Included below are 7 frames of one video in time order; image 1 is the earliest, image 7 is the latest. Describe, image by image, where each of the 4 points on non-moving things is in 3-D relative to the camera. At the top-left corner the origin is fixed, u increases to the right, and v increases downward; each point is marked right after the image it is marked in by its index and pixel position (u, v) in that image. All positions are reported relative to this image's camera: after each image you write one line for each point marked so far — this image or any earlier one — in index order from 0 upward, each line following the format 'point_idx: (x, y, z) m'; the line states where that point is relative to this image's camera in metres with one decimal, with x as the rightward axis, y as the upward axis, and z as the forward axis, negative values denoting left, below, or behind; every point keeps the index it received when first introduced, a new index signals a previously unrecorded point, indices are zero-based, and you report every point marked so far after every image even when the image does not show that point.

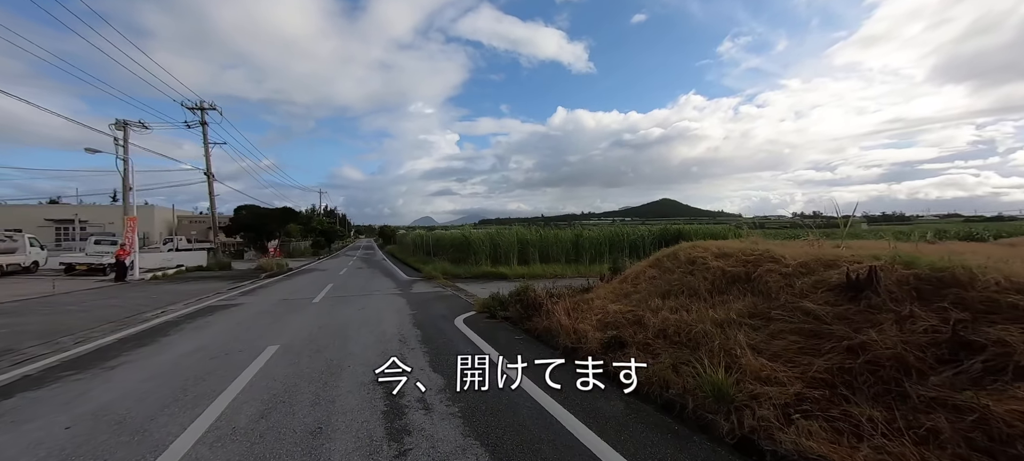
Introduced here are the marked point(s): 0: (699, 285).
0: (+3.1, -0.9, +6.0) m
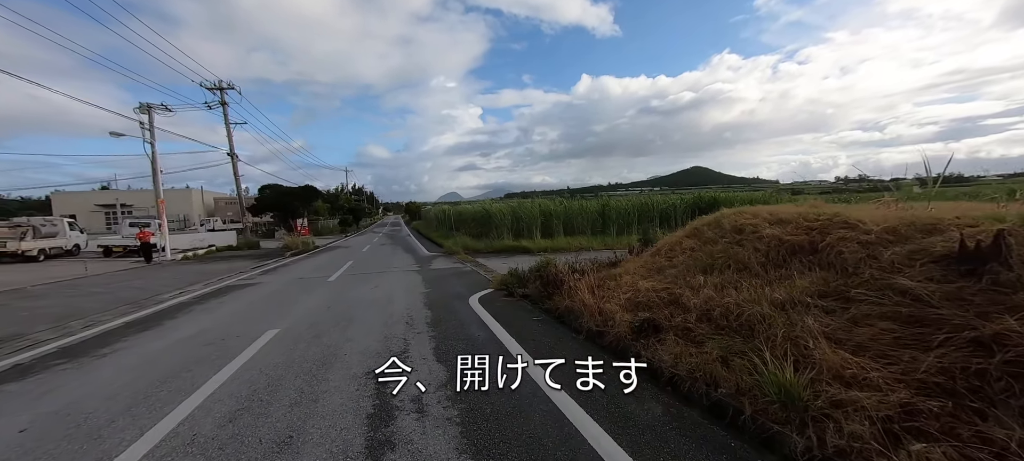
0: (+3.3, -0.4, +5.1) m
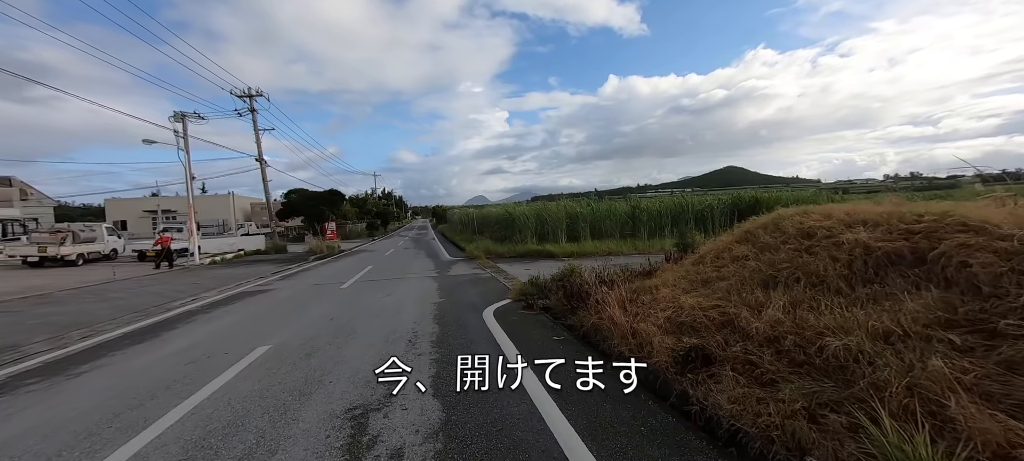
0: (+3.5, -0.4, +4.0) m
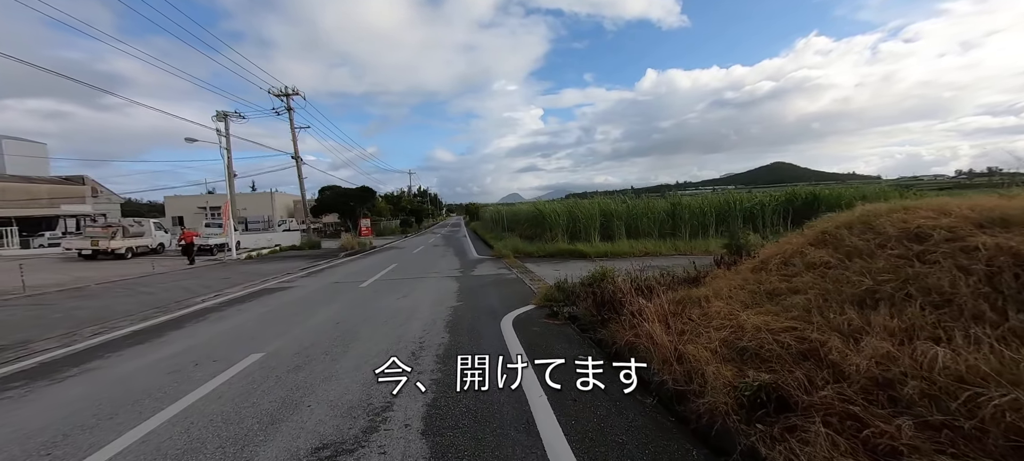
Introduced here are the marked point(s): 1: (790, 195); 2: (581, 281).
0: (+3.6, -0.4, +2.9) m
1: (+13.2, +1.7, +17.1) m
2: (+1.3, -1.0, +6.9) m
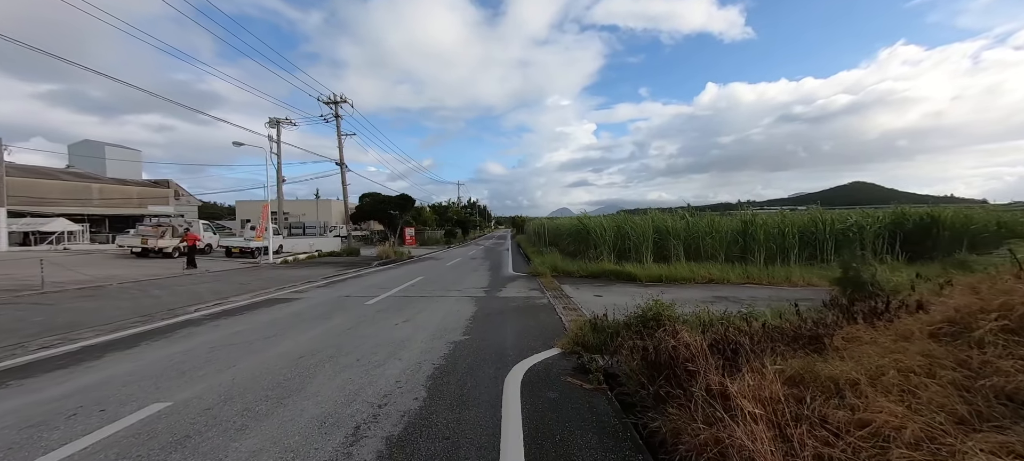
0: (+3.4, -0.6, +0.8) m
1: (+14.9, +0.6, +13.7) m
2: (+1.6, -1.3, +5.1) m
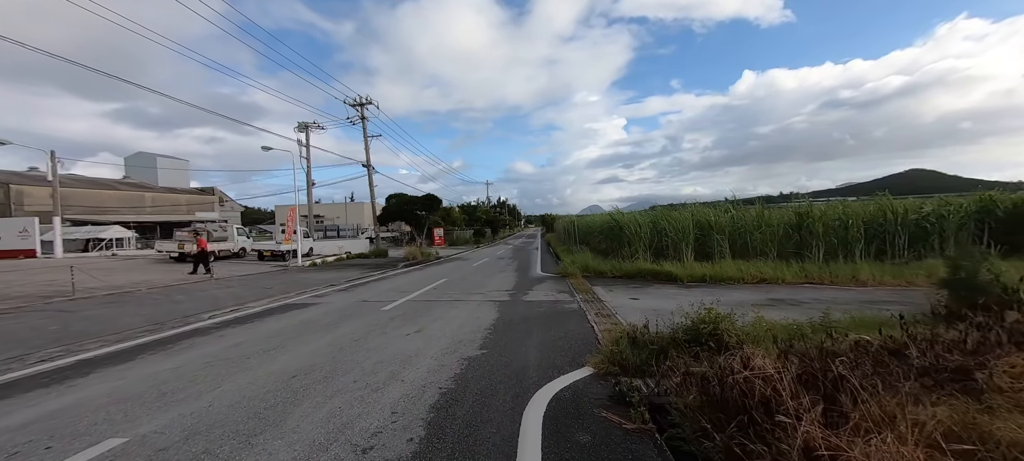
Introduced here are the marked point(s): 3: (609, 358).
0: (+3.3, -0.6, -0.2) m
1: (+15.7, +0.9, +11.6) m
2: (+1.9, -1.2, +4.2) m
3: (+1.1, -1.5, +4.3) m
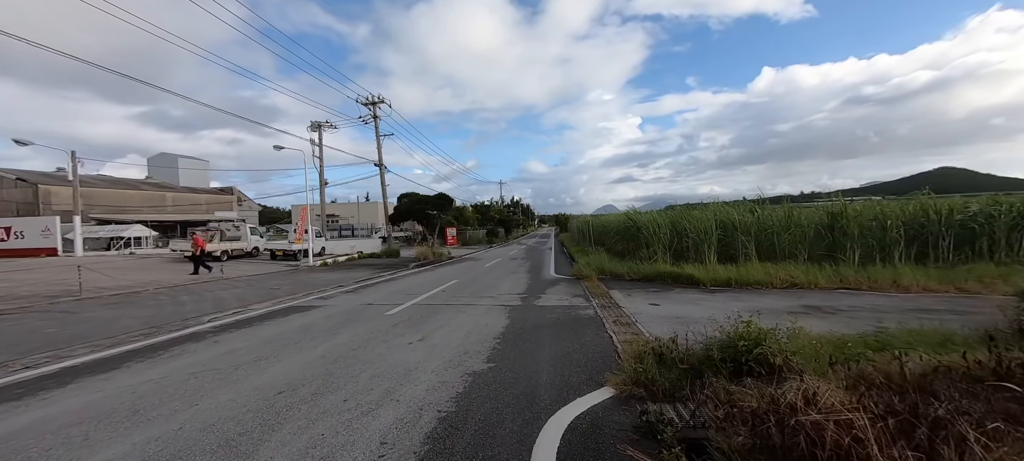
0: (+3.2, -0.6, -0.8) m
1: (+16.1, +0.9, +10.6) m
2: (+2.0, -1.2, +3.6) m
3: (+1.2, -1.5, +3.7) m
